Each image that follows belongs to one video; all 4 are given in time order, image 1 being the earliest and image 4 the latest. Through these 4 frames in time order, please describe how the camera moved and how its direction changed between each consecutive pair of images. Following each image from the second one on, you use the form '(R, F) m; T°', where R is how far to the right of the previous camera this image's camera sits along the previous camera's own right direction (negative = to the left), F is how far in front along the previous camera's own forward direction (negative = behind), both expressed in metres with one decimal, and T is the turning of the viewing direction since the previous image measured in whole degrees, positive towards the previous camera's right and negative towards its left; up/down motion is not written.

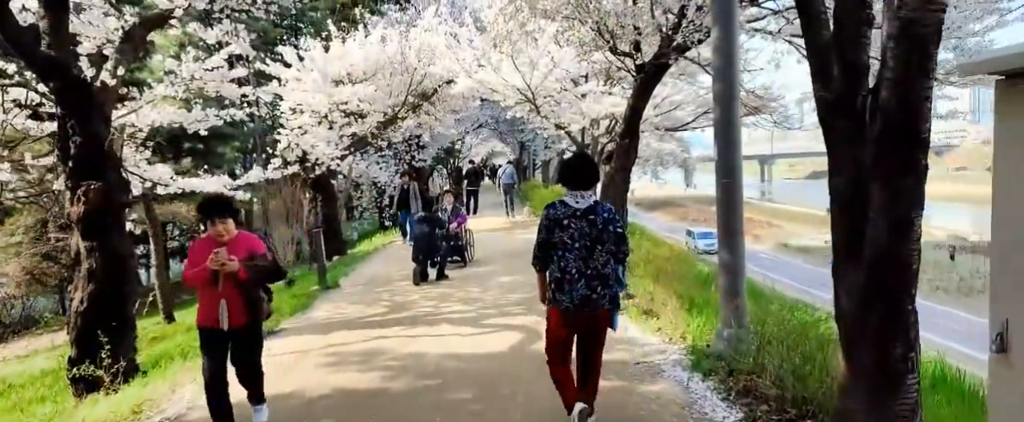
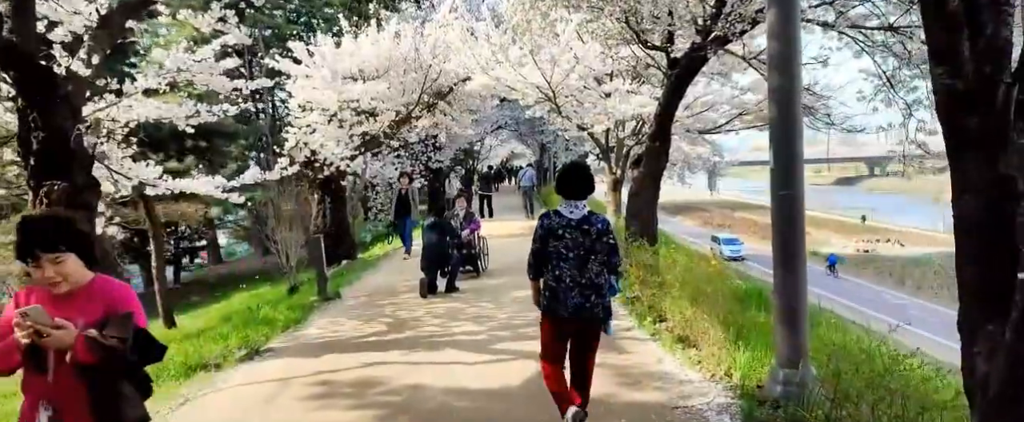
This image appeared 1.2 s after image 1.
(0.0, +0.9) m; -1°
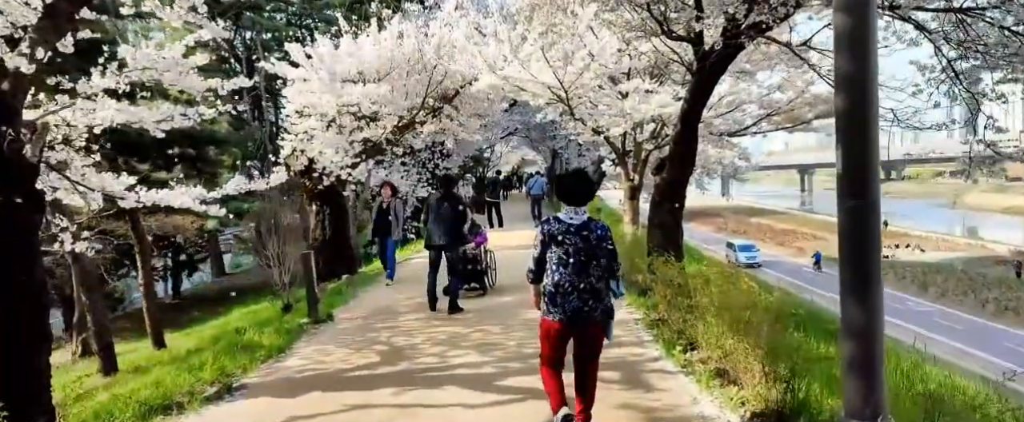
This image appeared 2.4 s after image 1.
(0.0, +0.9) m; -1°
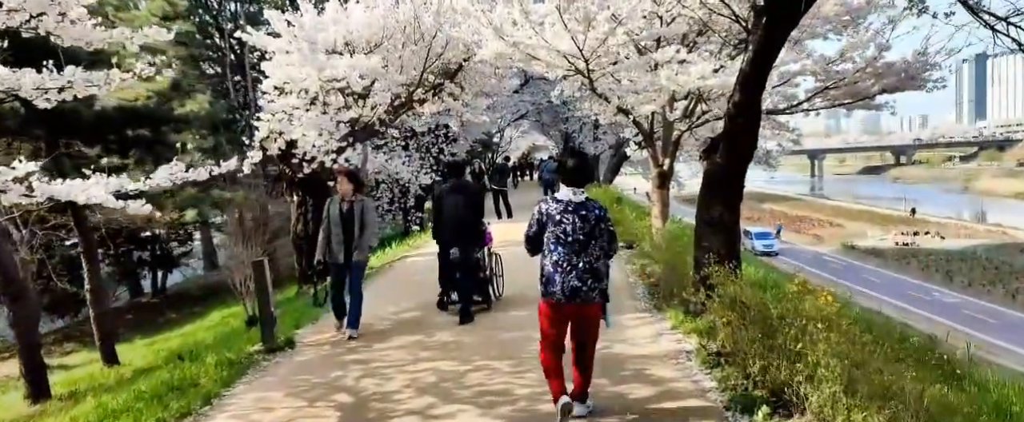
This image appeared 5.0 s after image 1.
(0.0, +2.0) m; -1°
